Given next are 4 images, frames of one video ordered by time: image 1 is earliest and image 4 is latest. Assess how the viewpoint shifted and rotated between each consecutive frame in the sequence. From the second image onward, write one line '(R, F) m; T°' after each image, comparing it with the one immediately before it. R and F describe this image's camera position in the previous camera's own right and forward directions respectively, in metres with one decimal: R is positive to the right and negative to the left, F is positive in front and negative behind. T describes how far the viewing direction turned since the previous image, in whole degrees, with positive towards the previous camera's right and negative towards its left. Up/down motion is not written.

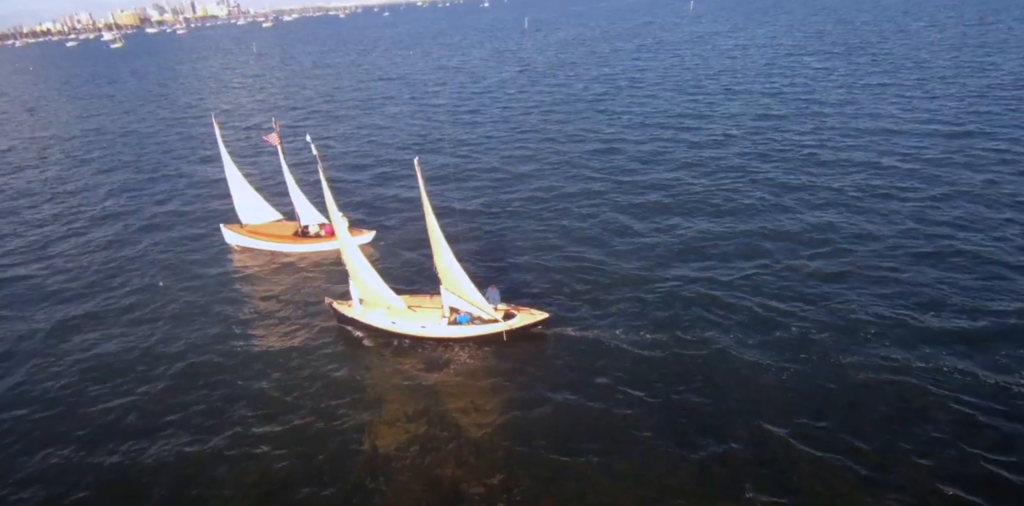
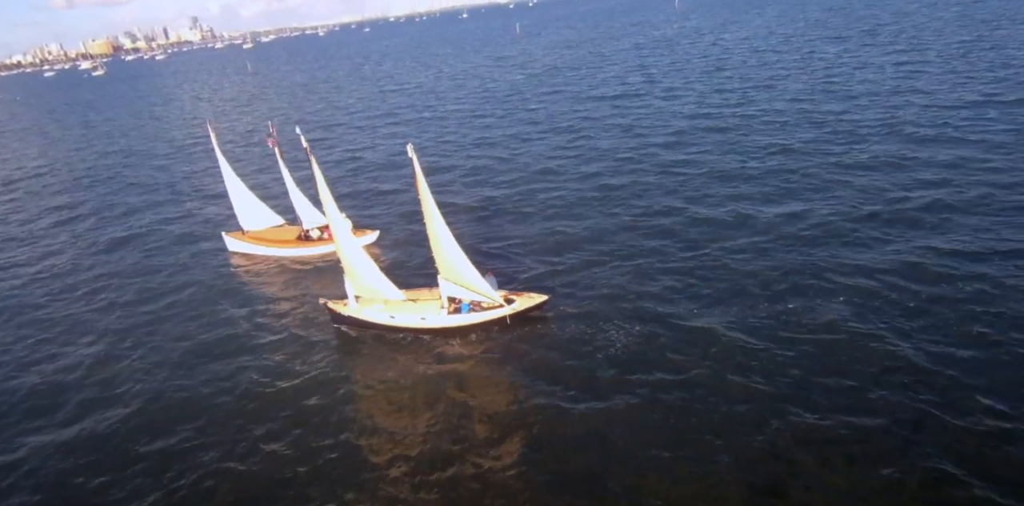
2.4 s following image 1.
(-2.7, +1.4) m; +1°
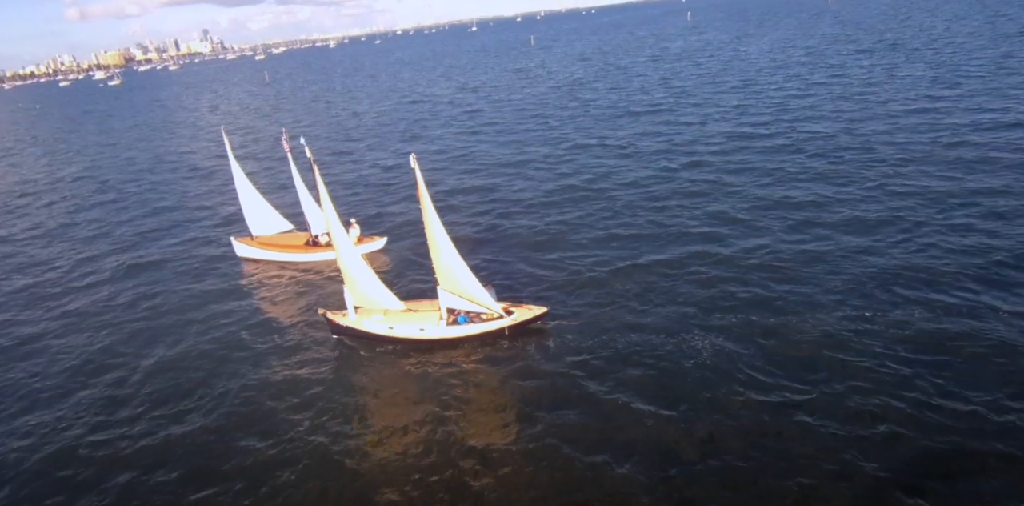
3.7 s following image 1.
(-1.3, +0.7) m; -1°
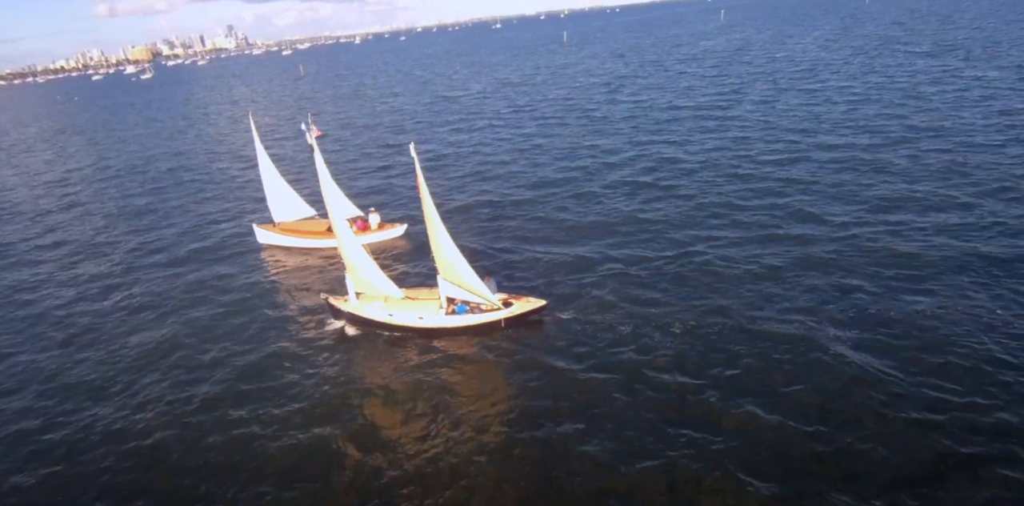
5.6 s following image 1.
(-3.2, +2.0) m; -2°
